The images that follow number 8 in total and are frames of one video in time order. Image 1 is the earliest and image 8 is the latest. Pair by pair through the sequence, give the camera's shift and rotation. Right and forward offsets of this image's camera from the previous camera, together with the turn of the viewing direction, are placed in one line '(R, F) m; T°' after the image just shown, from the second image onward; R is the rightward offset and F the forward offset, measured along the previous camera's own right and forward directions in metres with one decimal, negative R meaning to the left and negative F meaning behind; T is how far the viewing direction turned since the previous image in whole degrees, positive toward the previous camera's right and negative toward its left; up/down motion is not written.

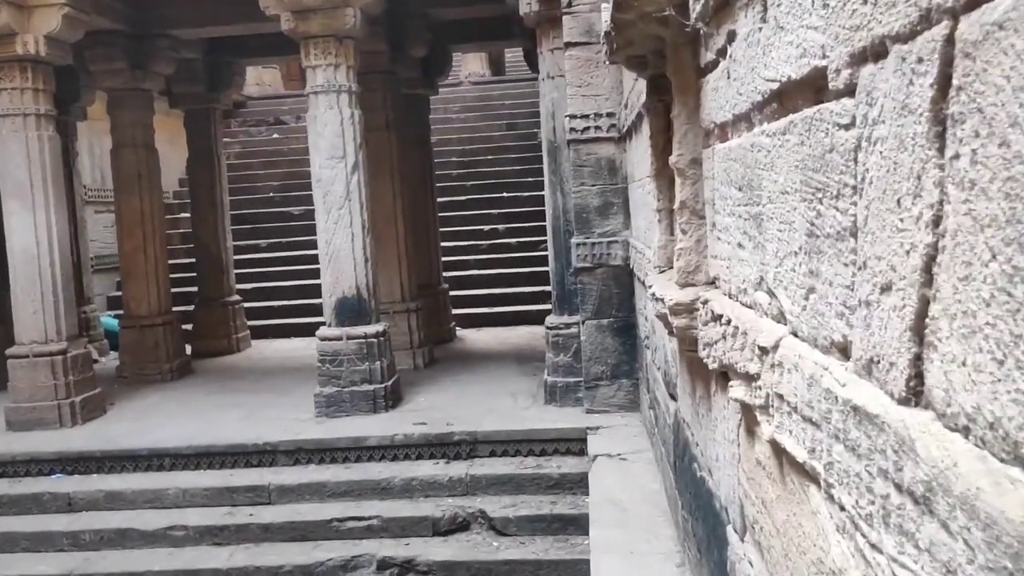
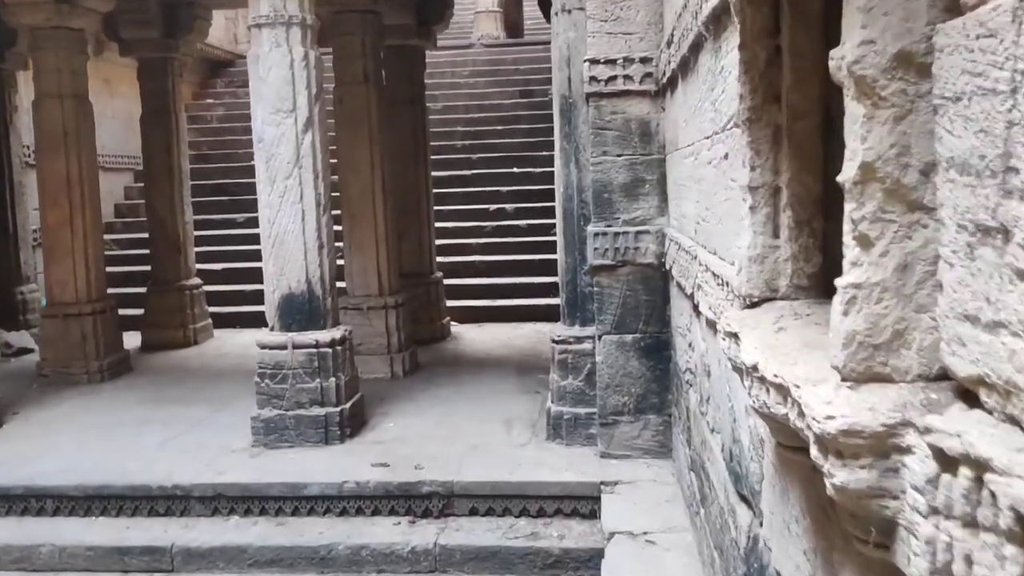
(+0.1, +1.3) m; -1°
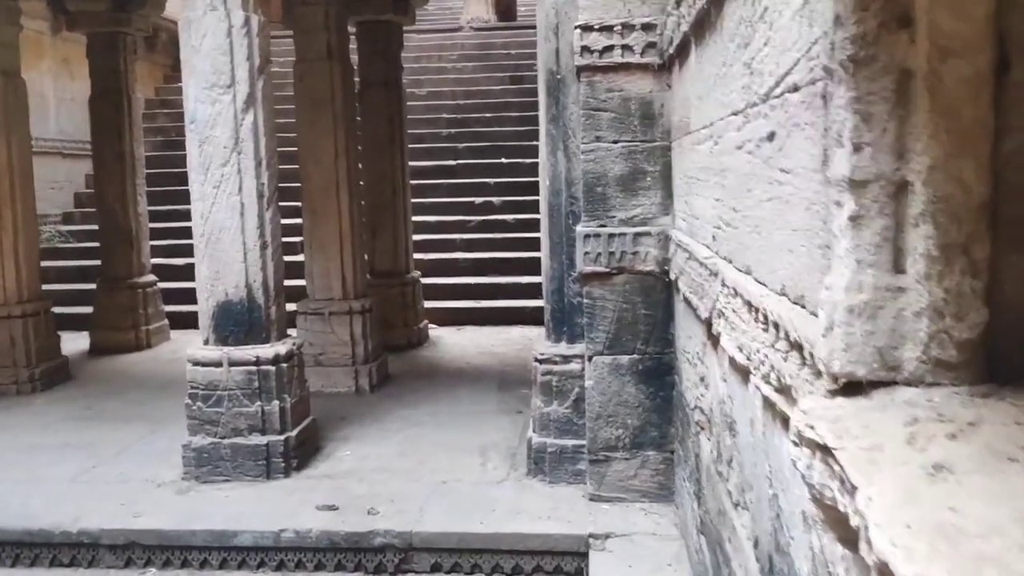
(+0.1, +0.6) m; 0°
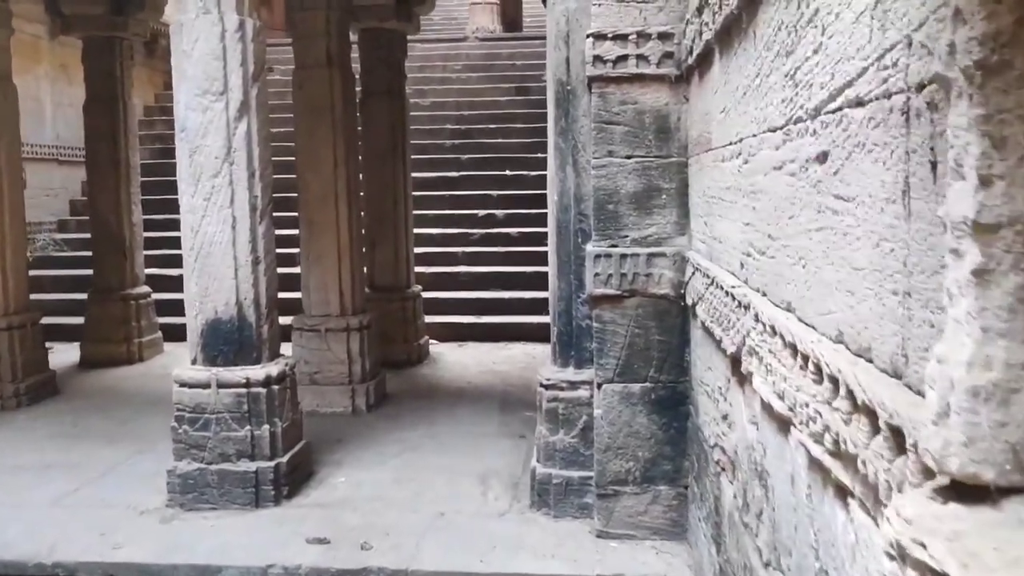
(0.0, +0.2) m; 0°
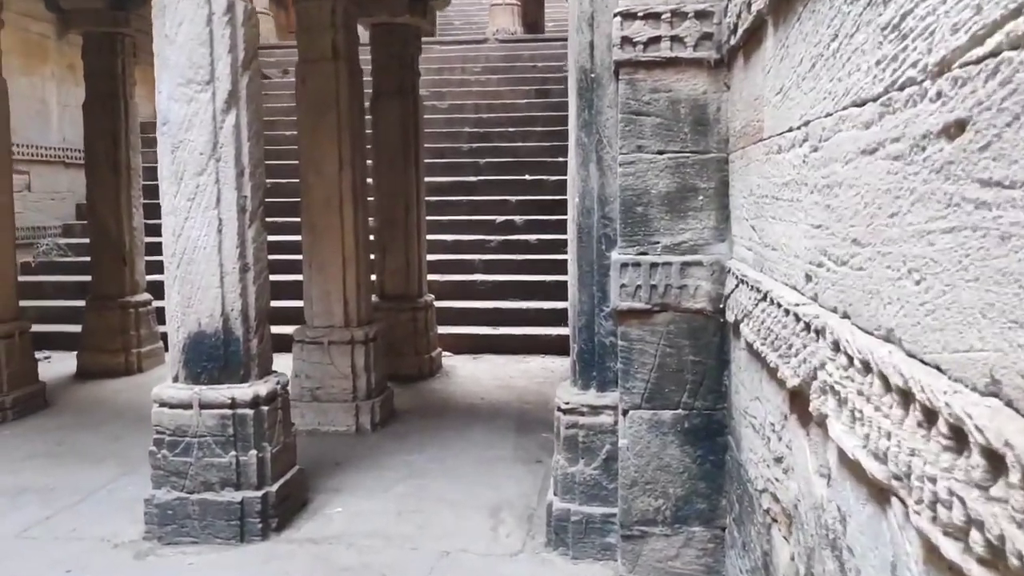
(0.0, +0.3) m; -1°
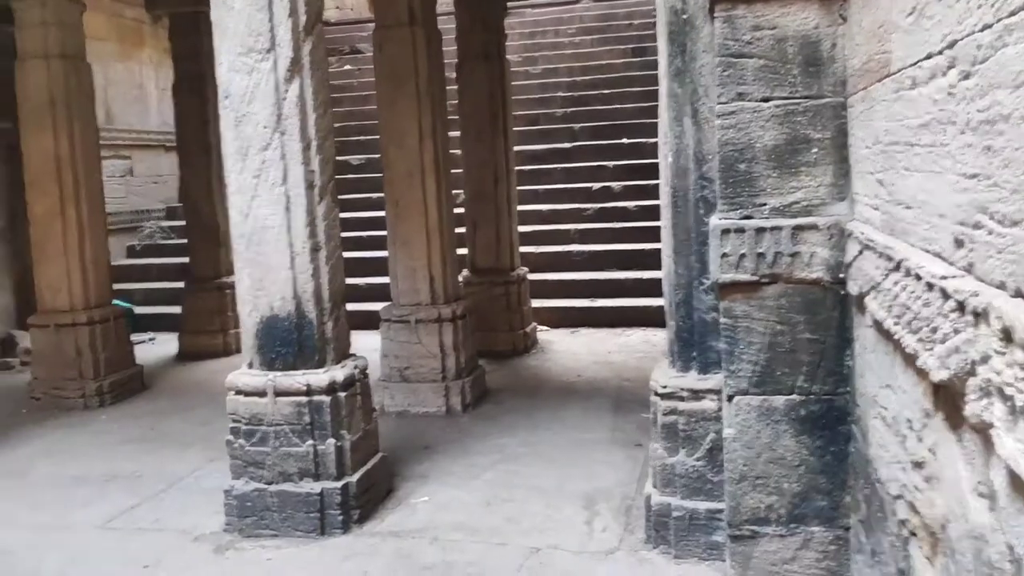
(+0.1, +0.3) m; -7°
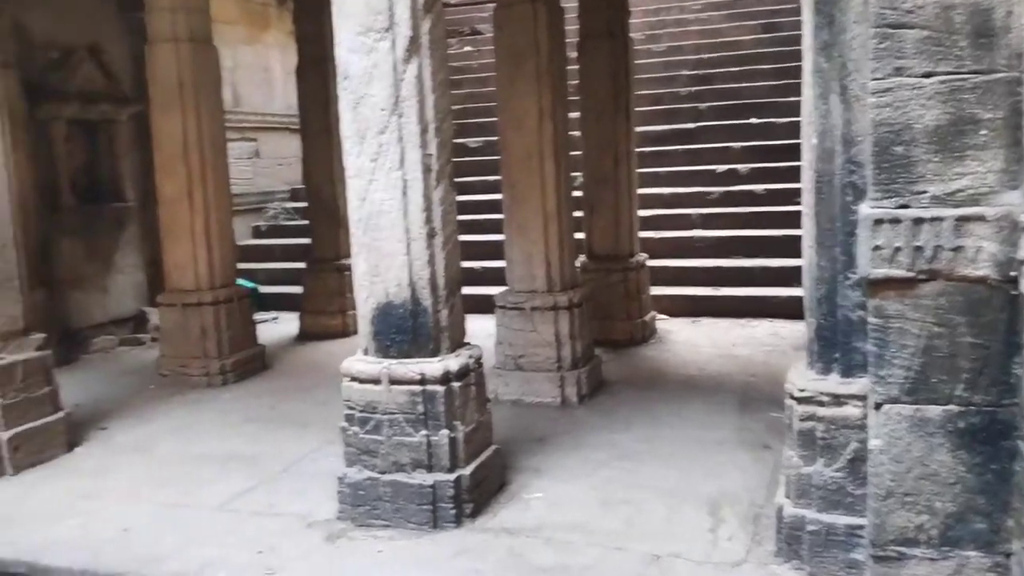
(0.0, +0.1) m; -7°
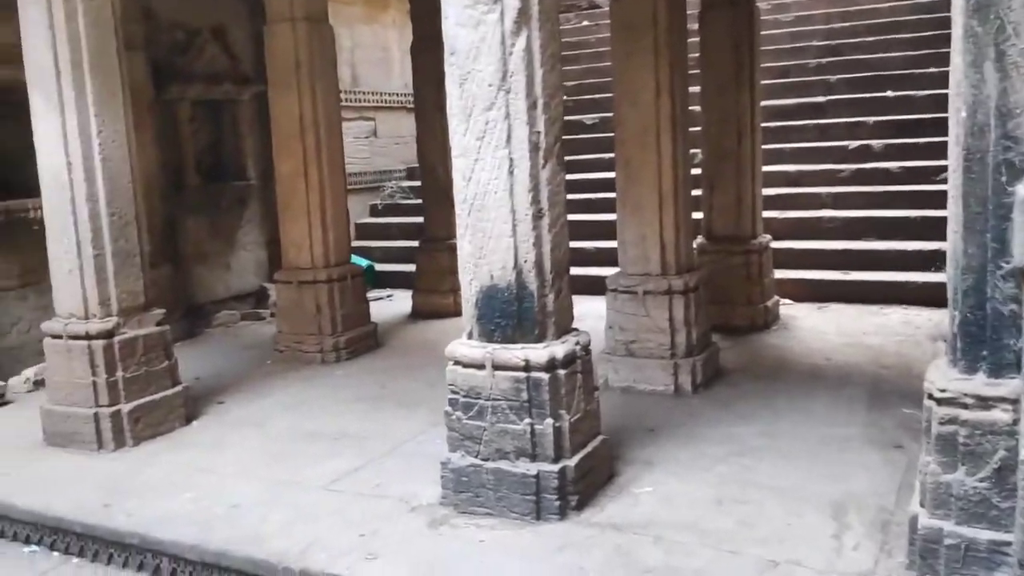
(0.0, +0.1) m; -7°
